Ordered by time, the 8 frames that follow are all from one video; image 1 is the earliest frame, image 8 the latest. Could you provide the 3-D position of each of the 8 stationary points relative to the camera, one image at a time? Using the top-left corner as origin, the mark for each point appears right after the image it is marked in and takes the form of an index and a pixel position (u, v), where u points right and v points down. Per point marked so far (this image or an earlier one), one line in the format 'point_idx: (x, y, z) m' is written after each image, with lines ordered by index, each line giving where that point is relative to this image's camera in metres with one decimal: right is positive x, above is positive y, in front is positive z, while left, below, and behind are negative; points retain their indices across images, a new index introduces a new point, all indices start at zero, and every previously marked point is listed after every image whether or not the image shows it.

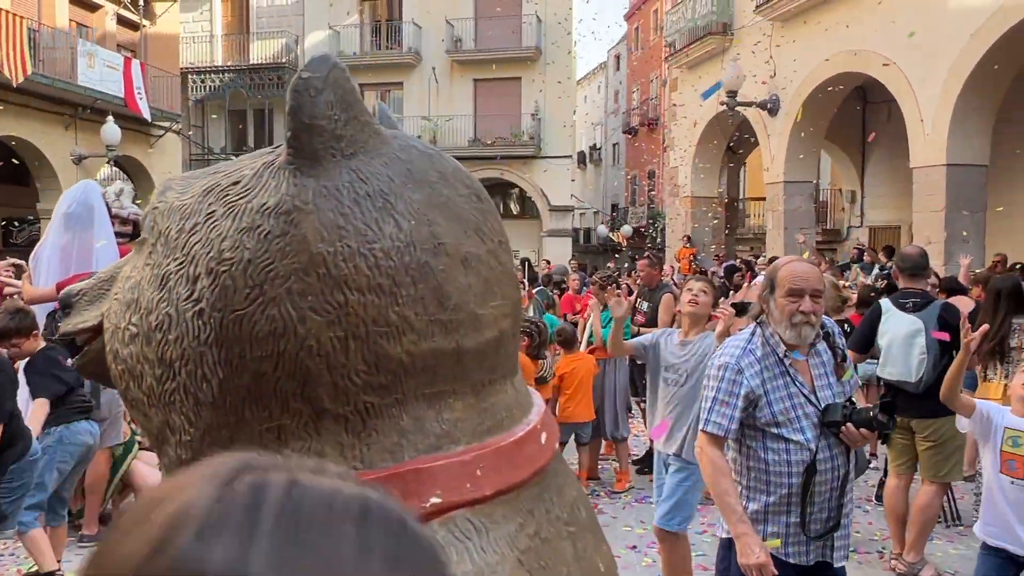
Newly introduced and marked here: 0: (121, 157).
0: (-8.3, +2.8, +17.6) m
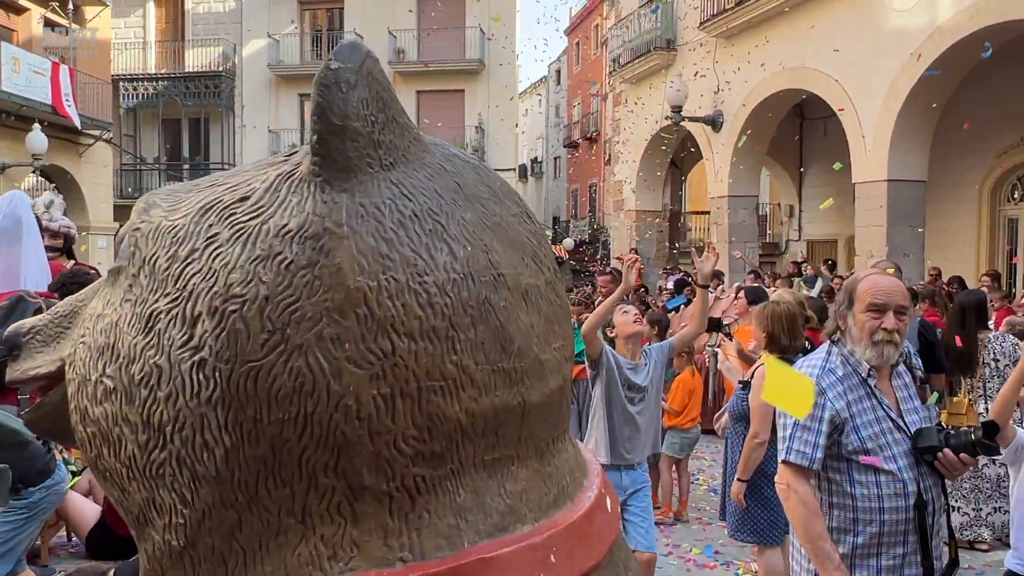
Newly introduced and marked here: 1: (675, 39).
0: (-9.4, +2.5, +16.8) m
1: (+3.1, +4.7, +15.7) m
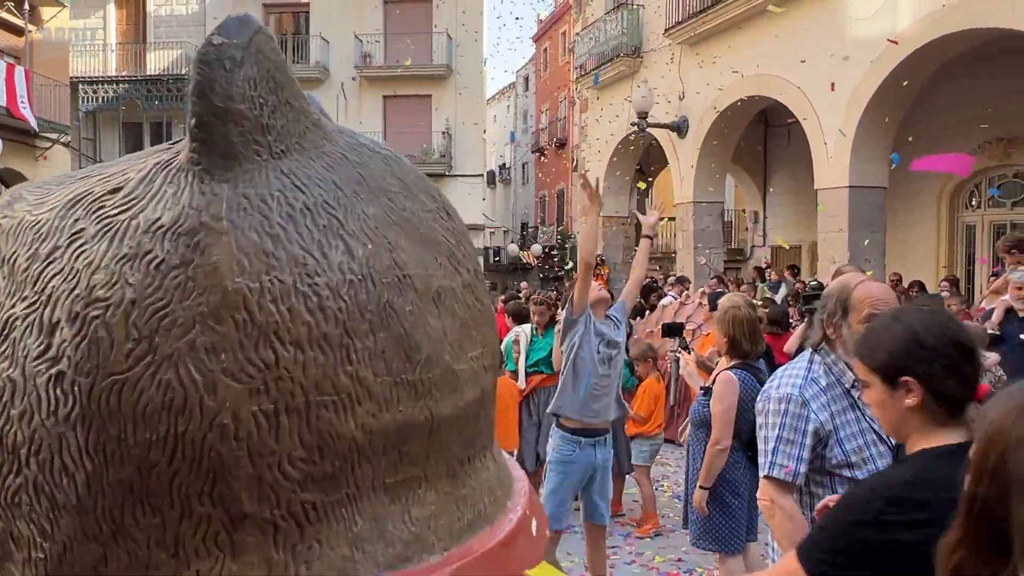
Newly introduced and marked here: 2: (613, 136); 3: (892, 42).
0: (-10.1, +2.4, +16.4) m
1: (+2.5, +4.6, +15.8) m
2: (+2.1, +3.1, +17.1) m
3: (+4.6, +3.0, +9.9) m
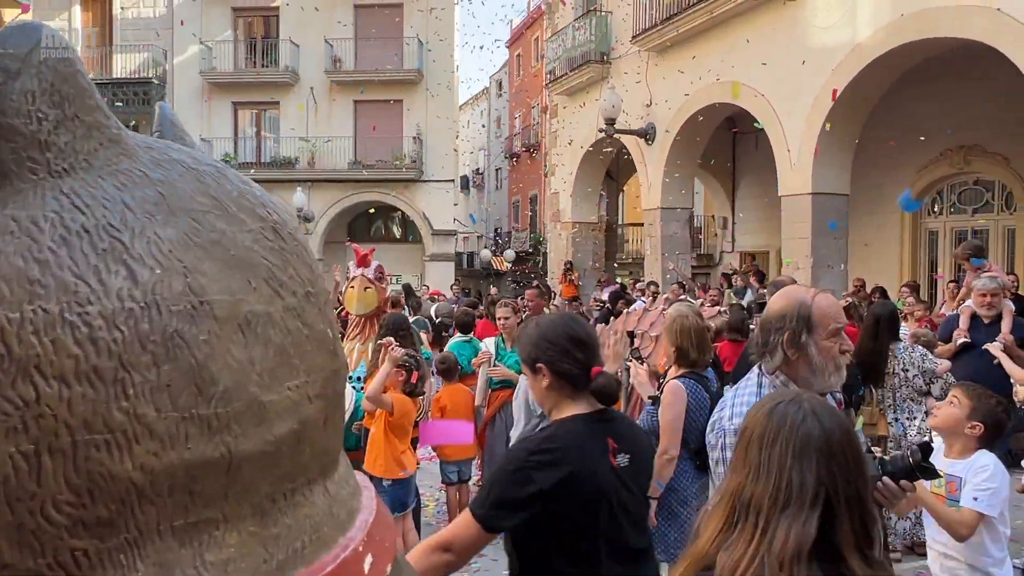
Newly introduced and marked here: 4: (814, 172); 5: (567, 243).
0: (-10.7, +2.3, +16.0) m
1: (+1.9, +4.5, +15.8) m
2: (+1.4, +3.0, +17.1) m
3: (+4.1, +2.9, +10.0) m
4: (+3.9, +1.5, +10.6) m
5: (+1.2, +1.0, +17.6) m
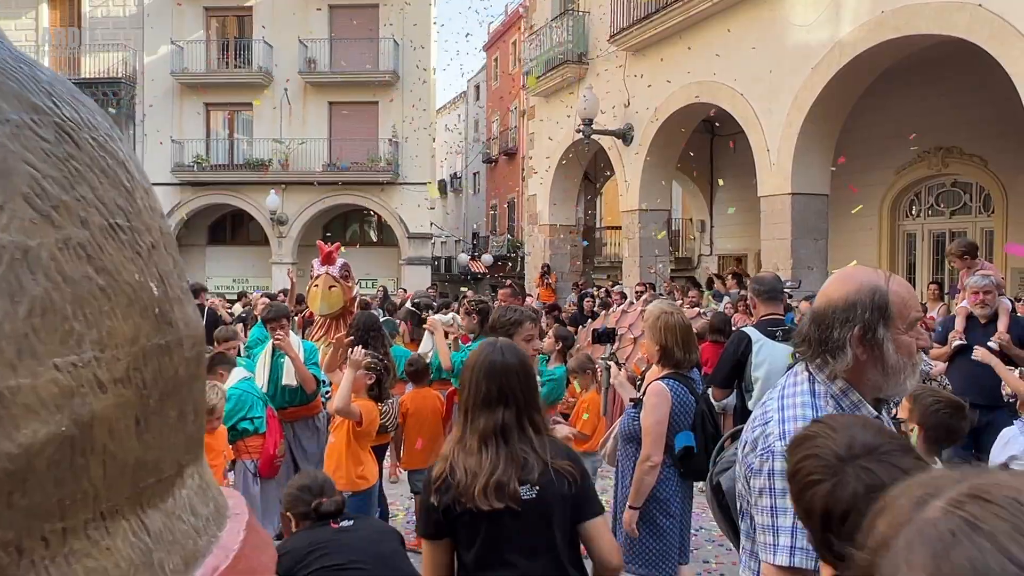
0: (-11.2, +2.2, +15.5) m
1: (+1.4, +4.5, +15.6) m
2: (+1.0, +3.0, +16.9) m
3: (+3.8, +2.9, +9.9) m
4: (+3.6, +1.5, +10.5) m
5: (+0.7, +0.9, +17.4) m
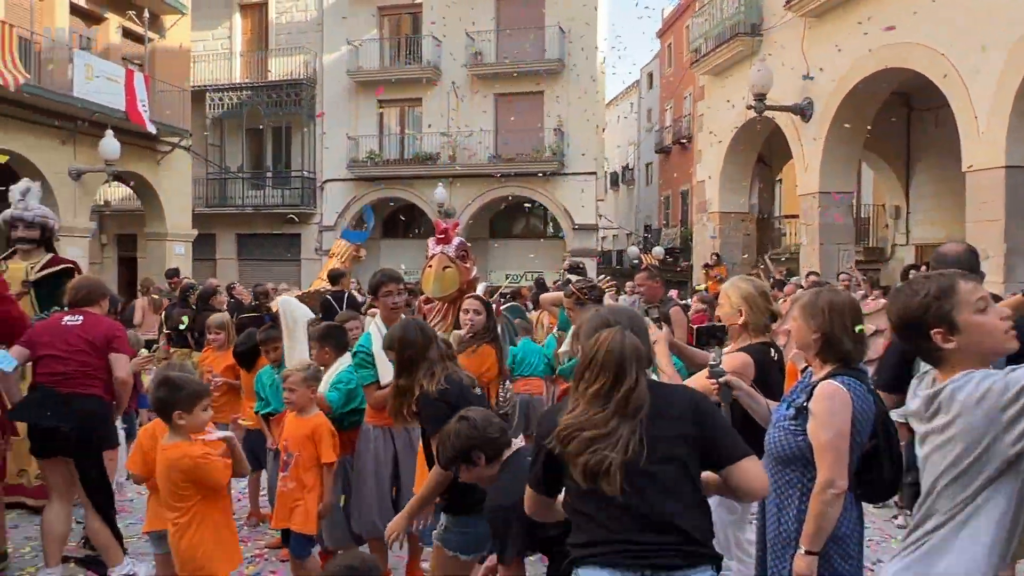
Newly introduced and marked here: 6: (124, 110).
0: (-8.0, +2.4, +16.9) m
1: (+4.3, +4.6, +14.3) m
2: (+4.2, +3.1, +15.7) m
3: (+5.5, +3.0, +8.2) m
4: (+5.3, +1.6, +8.8) m
5: (+4.0, +1.1, +16.2) m
6: (-7.4, +3.4, +15.6) m
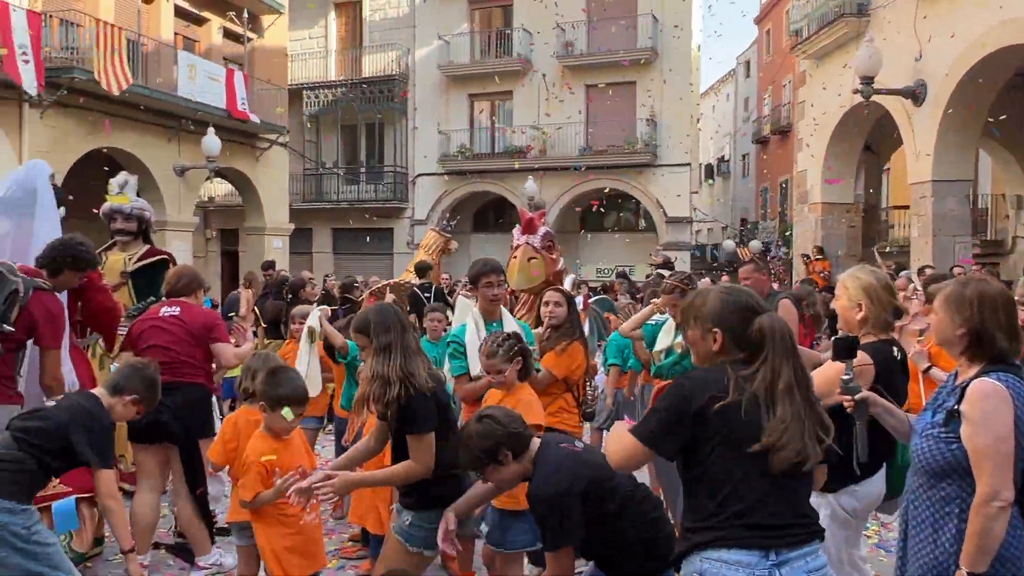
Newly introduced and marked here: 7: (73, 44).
0: (-6.1, +2.6, +17.4) m
1: (+5.9, +4.7, +13.5) m
2: (+5.8, +3.2, +14.9) m
3: (+6.3, +3.0, +7.3) m
4: (+6.2, +1.6, +8.0) m
5: (+5.7, +1.2, +15.5) m
6: (-5.7, +3.5, +16.1) m
7: (-7.4, +4.1, +14.0) m
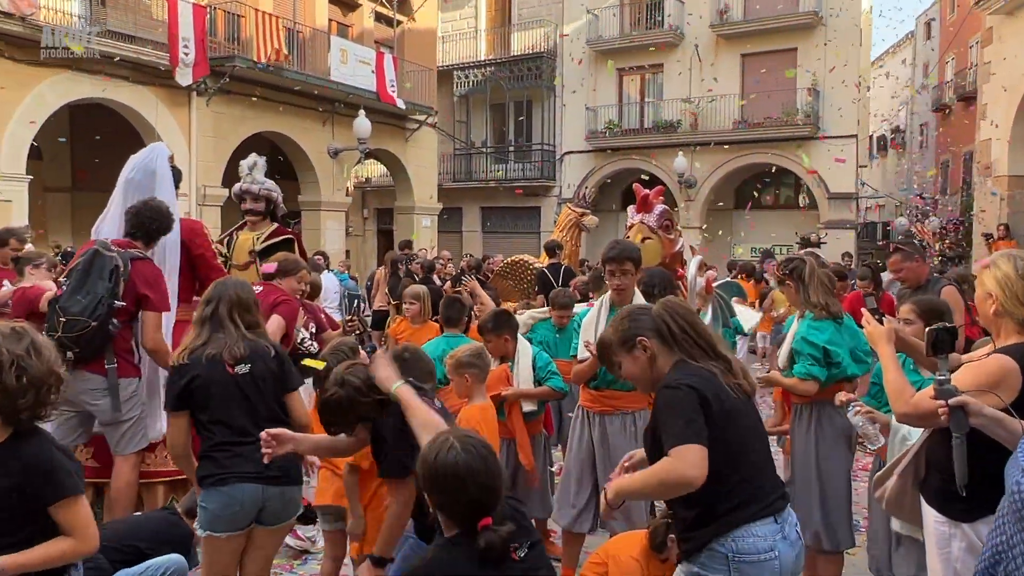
0: (-3.0, +3.1, +18.0) m
1: (+8.0, +4.9, +11.8) m
2: (+8.3, +3.5, +13.3) m
3: (+7.3, +3.1, +5.7) m
4: (+7.3, +1.7, +6.4) m
5: (+8.2, +1.4, +13.9) m
6: (-2.9, +4.0, +16.6) m
7: (-5.0, +4.5, +14.8) m
